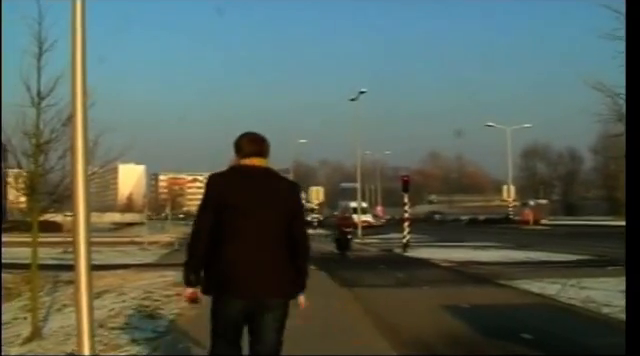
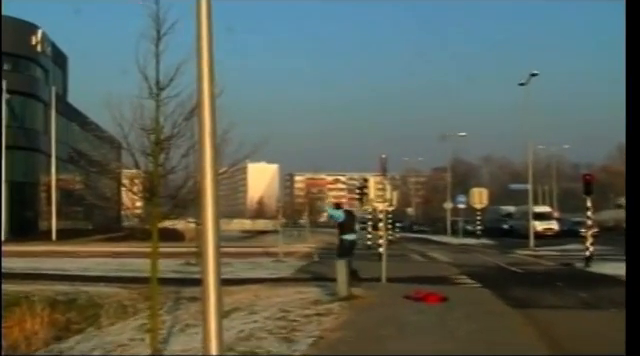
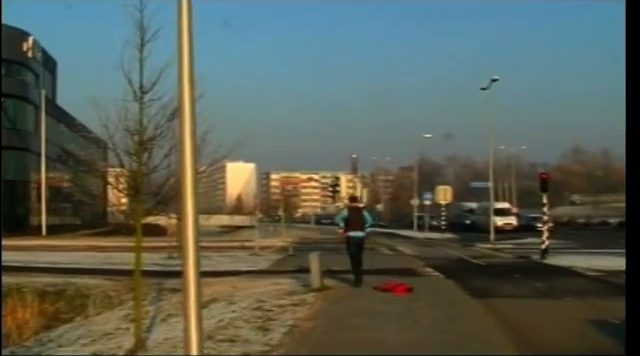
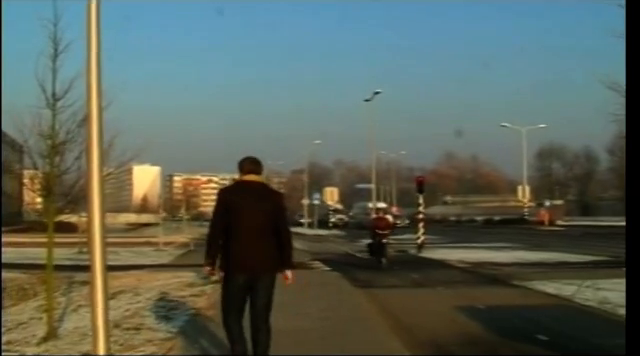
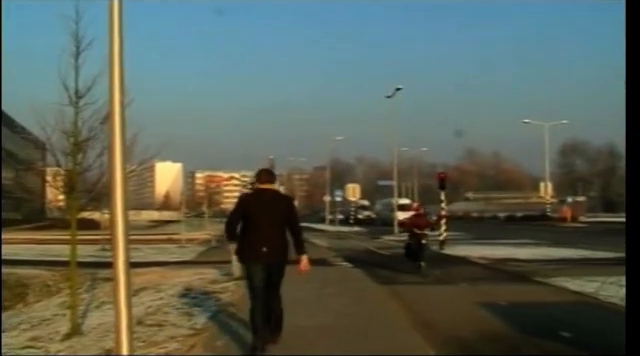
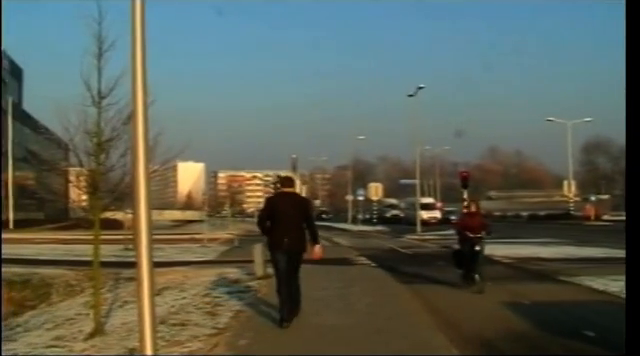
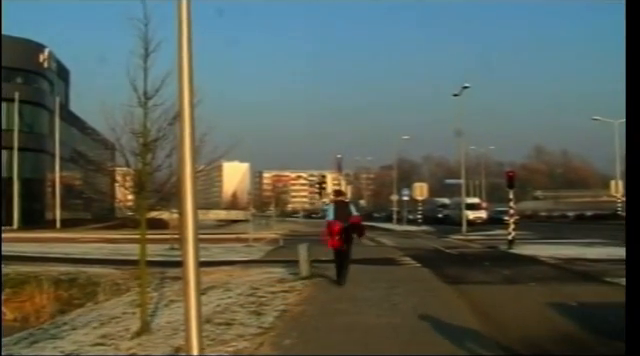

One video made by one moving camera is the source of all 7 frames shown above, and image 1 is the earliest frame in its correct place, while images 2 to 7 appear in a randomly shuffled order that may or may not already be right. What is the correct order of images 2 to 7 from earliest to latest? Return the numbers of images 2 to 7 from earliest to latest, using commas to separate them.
4, 5, 6, 7, 3, 2
